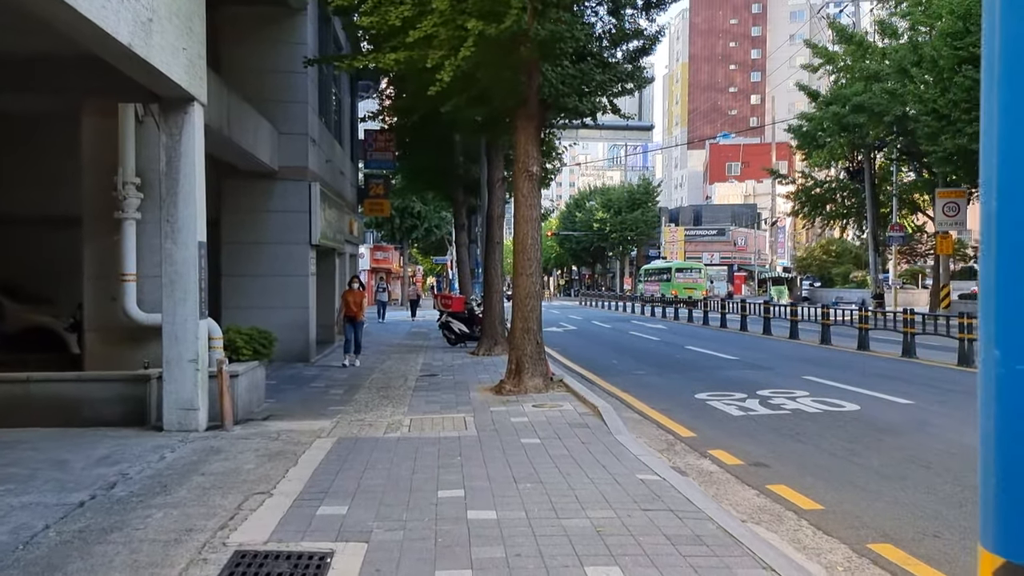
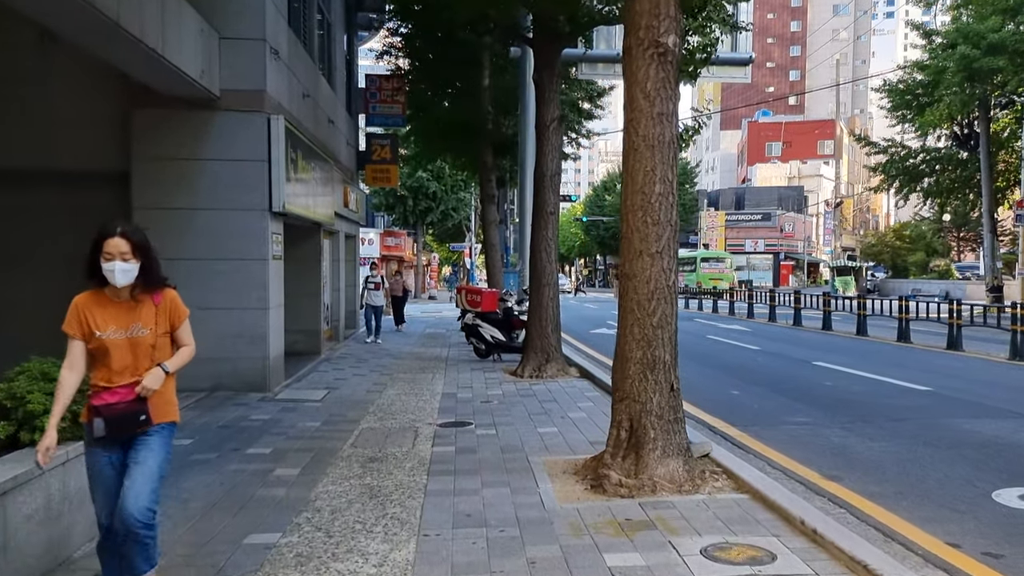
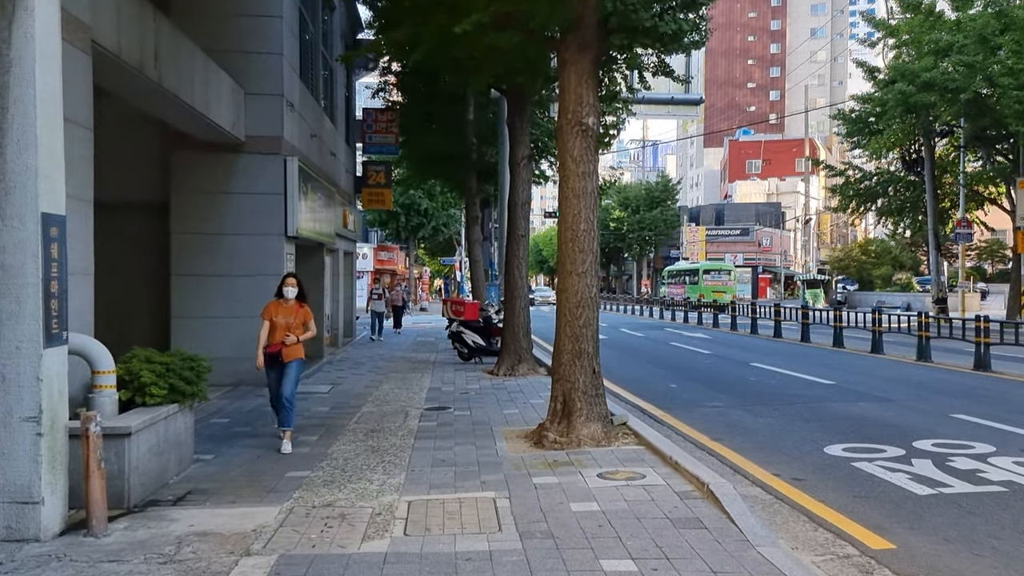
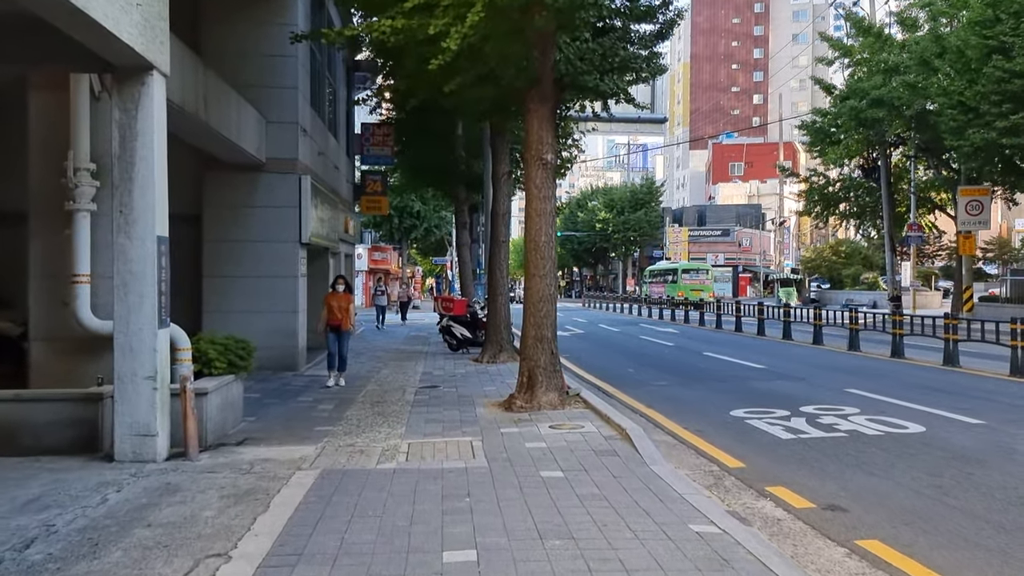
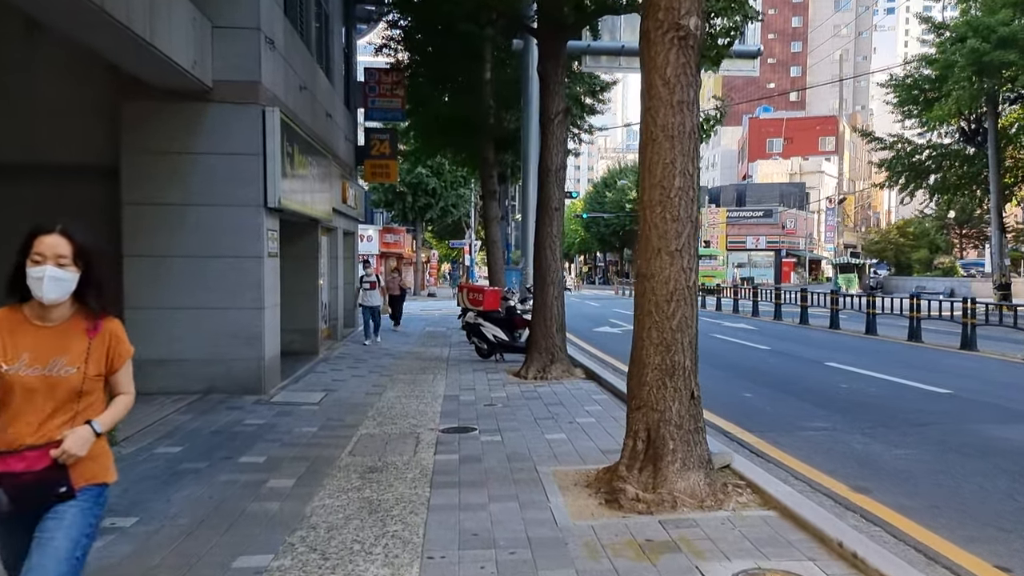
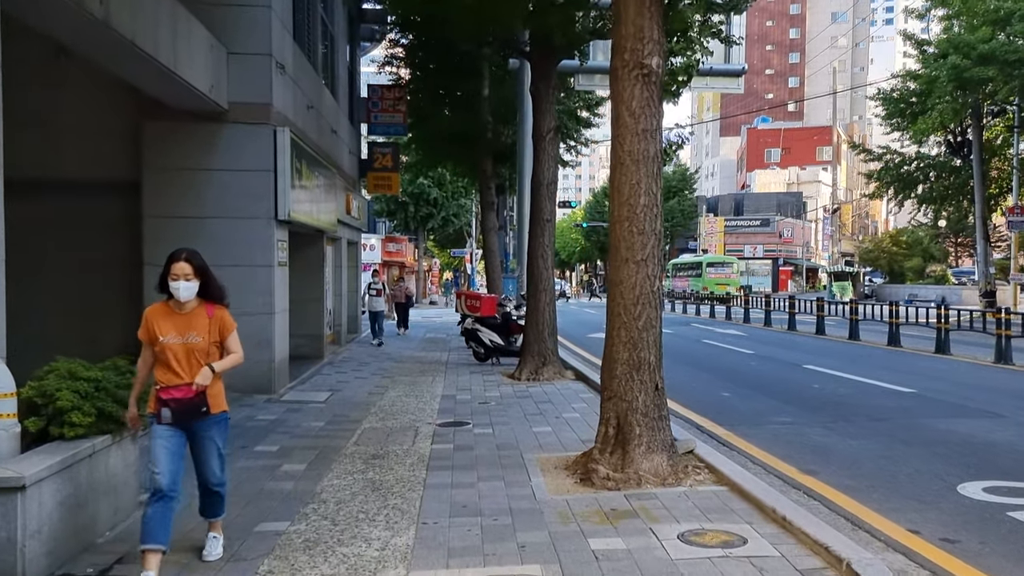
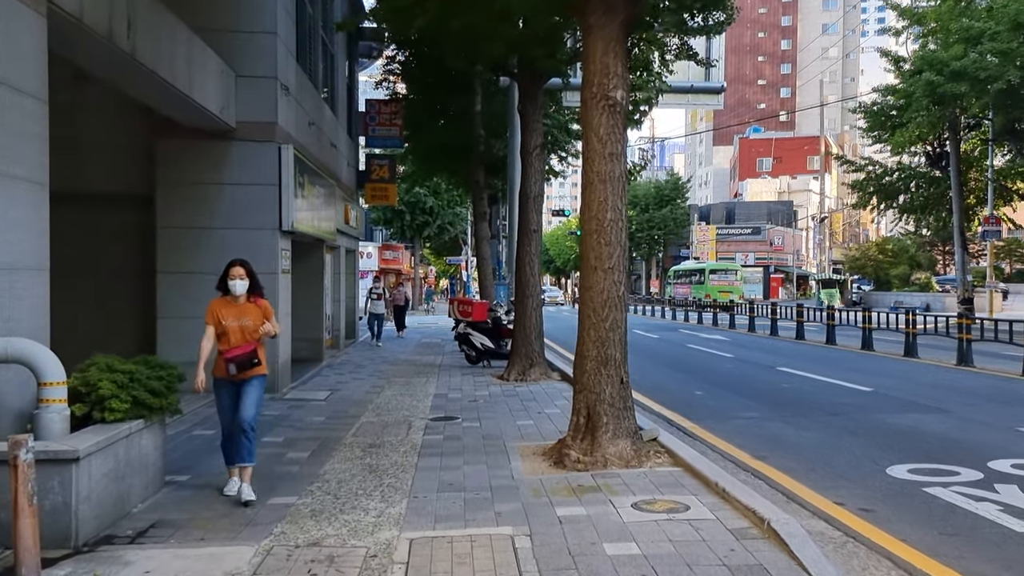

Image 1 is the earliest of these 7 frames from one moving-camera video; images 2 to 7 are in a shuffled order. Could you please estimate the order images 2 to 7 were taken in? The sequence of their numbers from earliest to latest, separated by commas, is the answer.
4, 3, 7, 6, 2, 5
